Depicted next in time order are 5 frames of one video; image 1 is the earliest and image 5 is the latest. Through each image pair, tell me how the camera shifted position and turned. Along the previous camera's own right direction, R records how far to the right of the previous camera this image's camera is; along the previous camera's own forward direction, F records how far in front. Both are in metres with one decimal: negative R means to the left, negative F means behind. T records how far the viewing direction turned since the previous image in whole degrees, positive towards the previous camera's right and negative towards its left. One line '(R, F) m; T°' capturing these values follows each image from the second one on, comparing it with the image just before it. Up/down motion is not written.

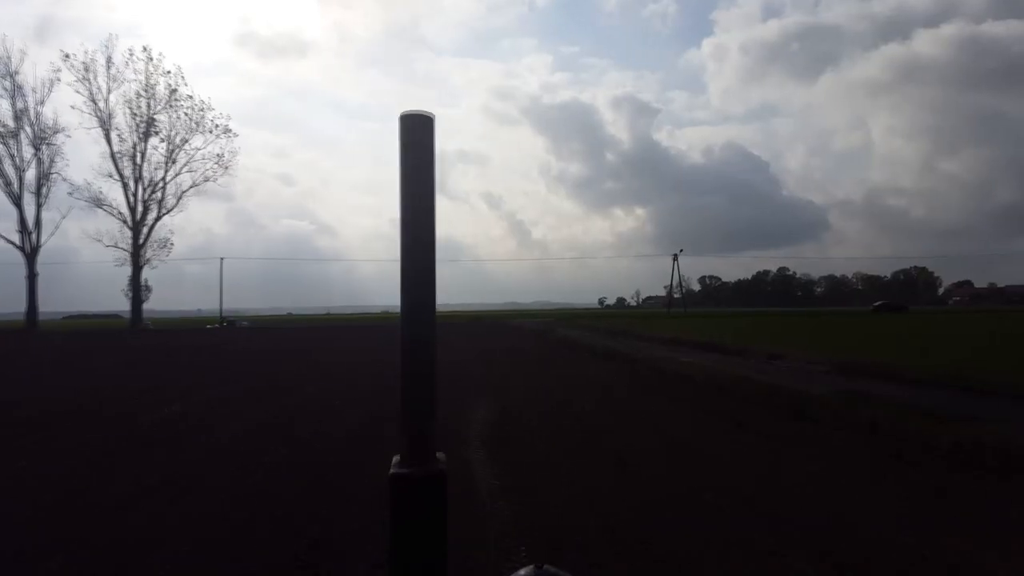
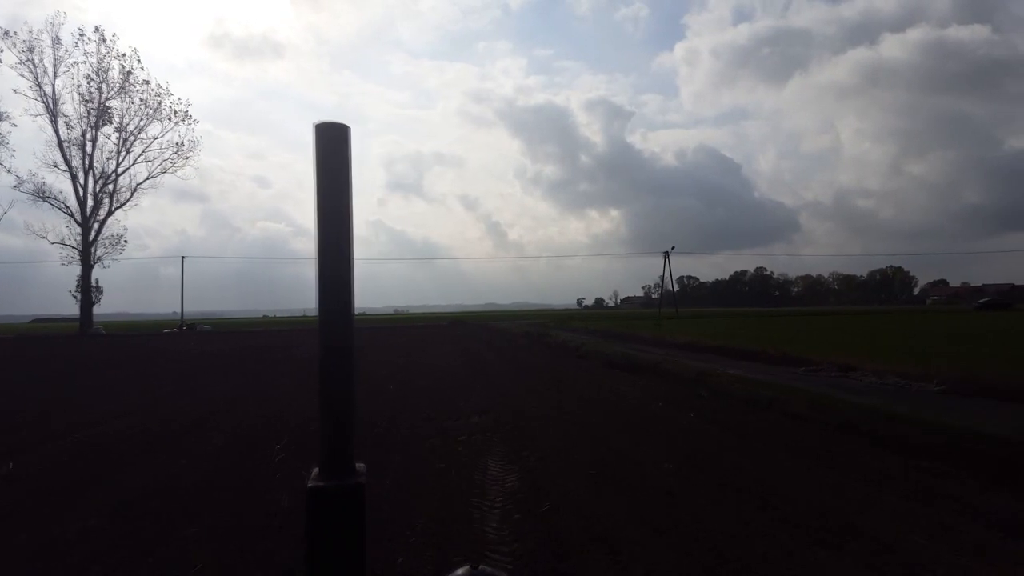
(-0.2, +0.7) m; +2°
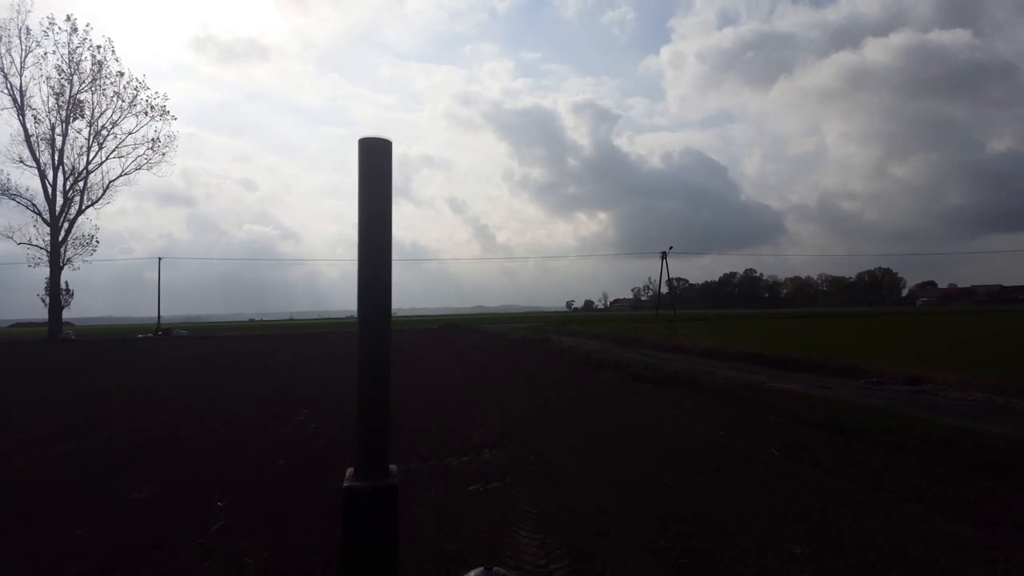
(-0.1, +0.3) m; +1°
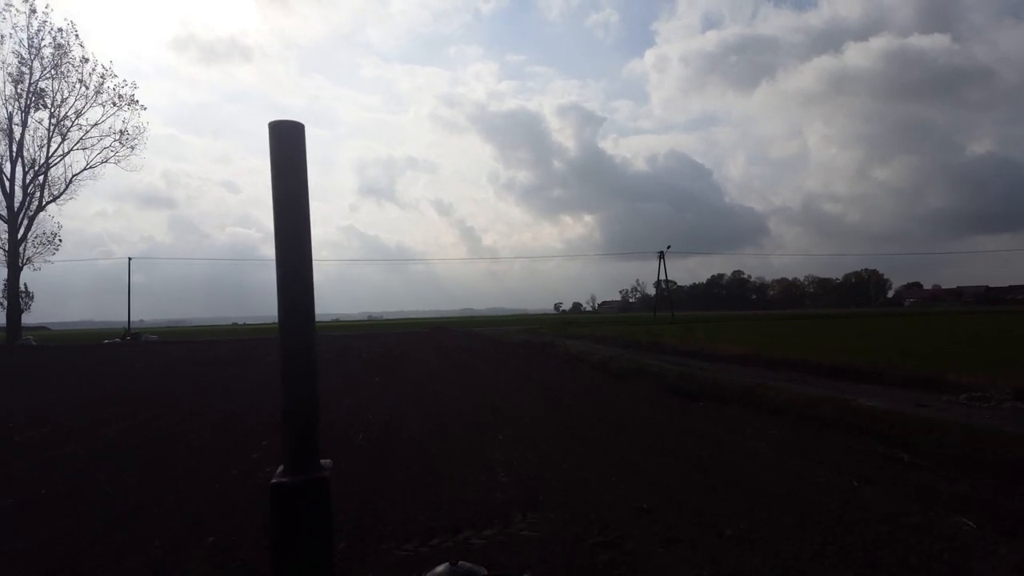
(-0.2, +0.2) m; +1°
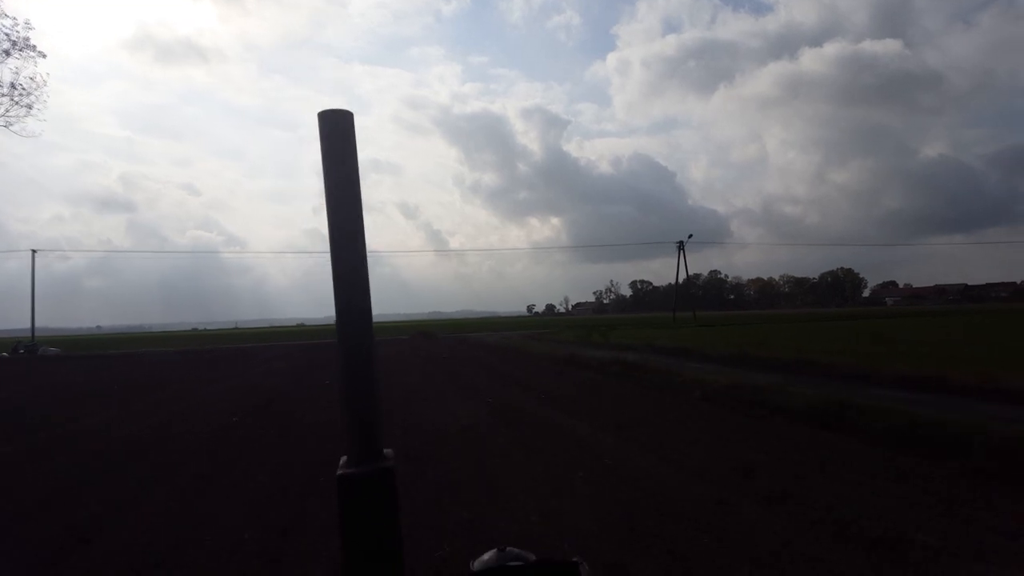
(-0.7, +1.1) m; +3°
